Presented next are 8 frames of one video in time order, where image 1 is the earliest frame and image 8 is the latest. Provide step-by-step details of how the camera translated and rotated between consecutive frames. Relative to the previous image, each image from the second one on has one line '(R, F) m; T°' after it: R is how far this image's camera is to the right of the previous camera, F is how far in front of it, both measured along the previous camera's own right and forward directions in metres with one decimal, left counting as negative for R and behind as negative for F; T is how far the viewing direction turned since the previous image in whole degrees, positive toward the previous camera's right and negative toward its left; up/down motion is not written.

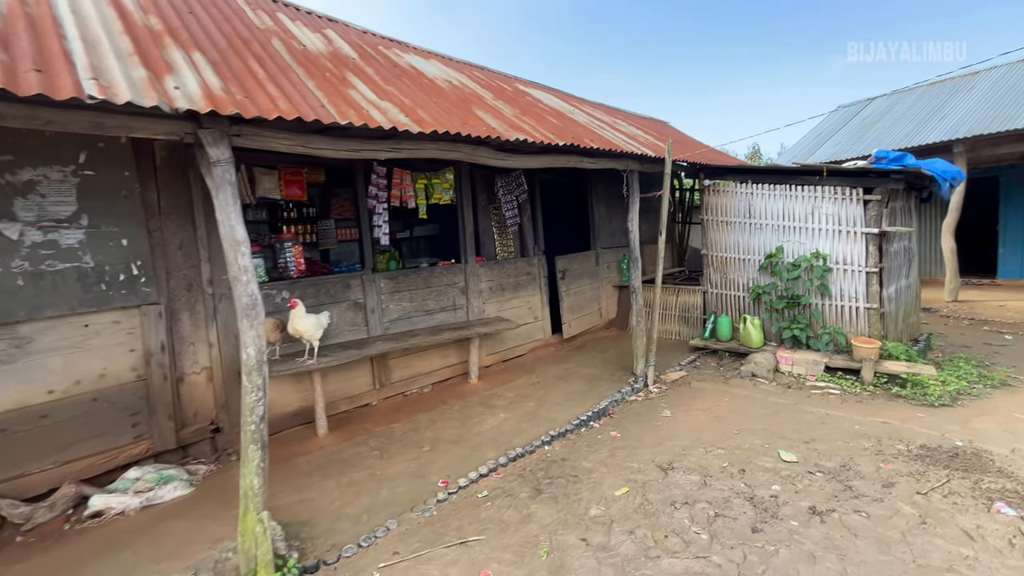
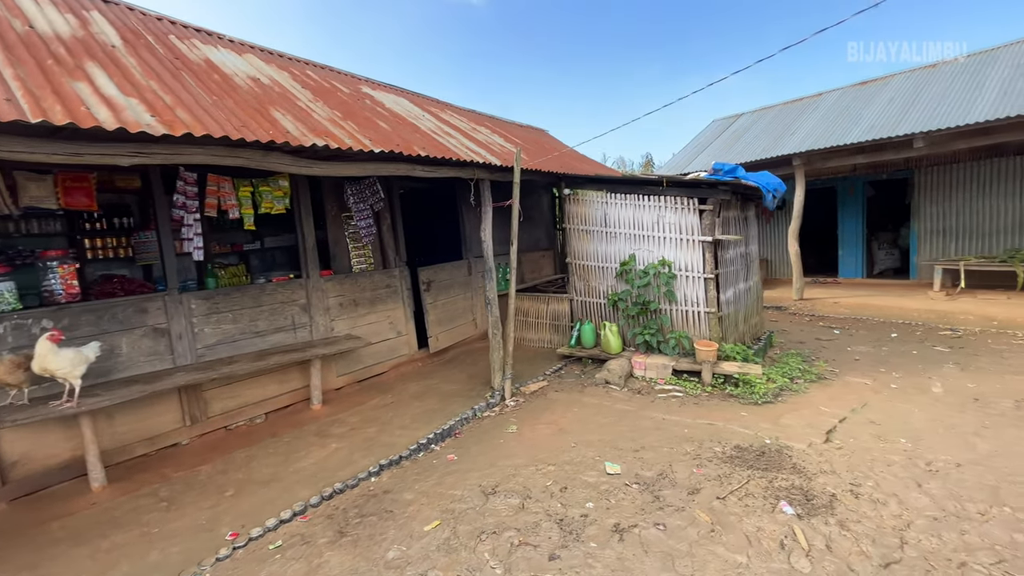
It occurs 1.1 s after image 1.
(+0.8, +0.2) m; +9°
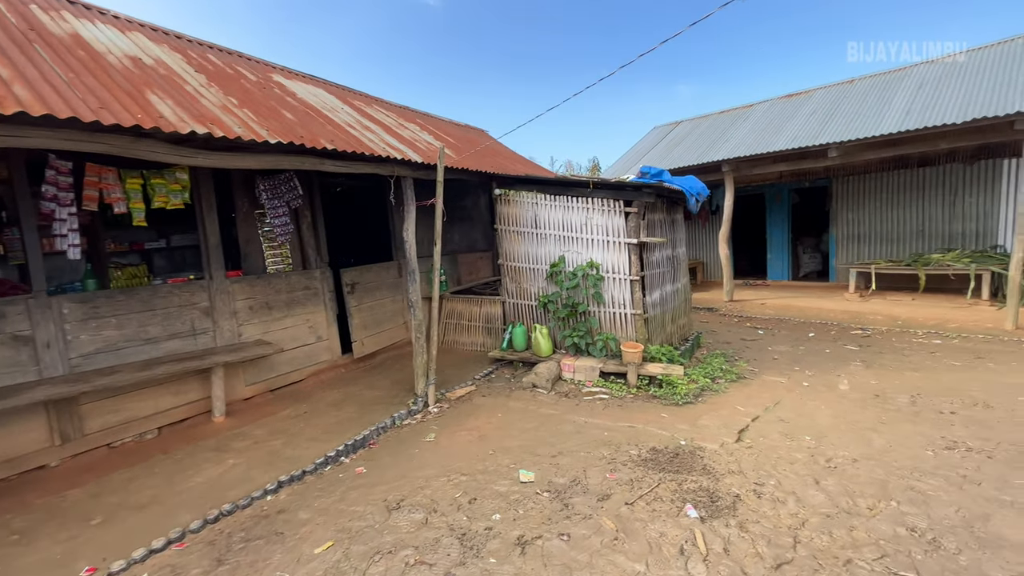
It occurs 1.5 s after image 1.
(+0.3, +0.1) m; +5°
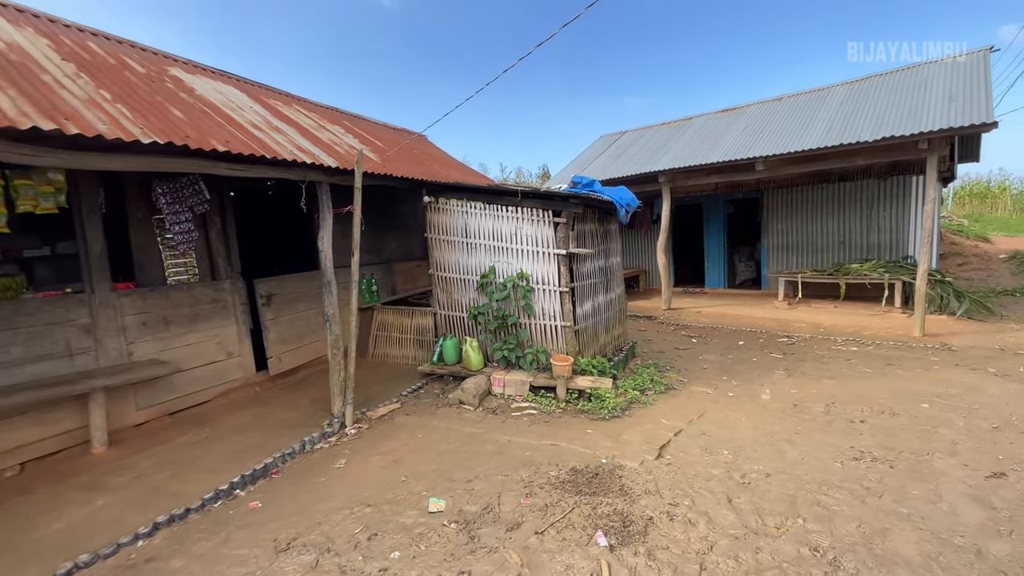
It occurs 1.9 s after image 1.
(+0.3, +0.2) m; +5°
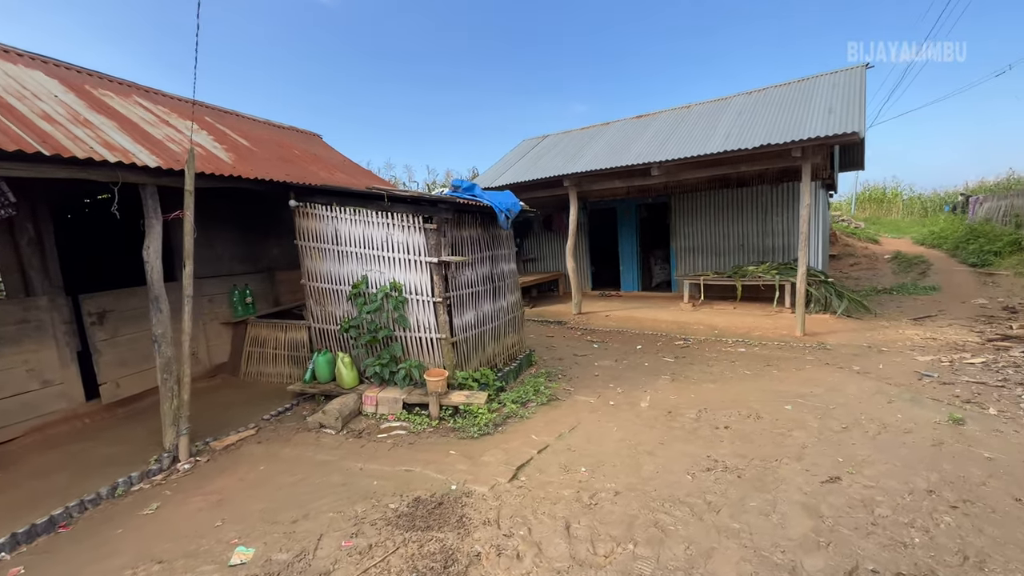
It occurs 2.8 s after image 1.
(+0.8, +0.2) m; +6°
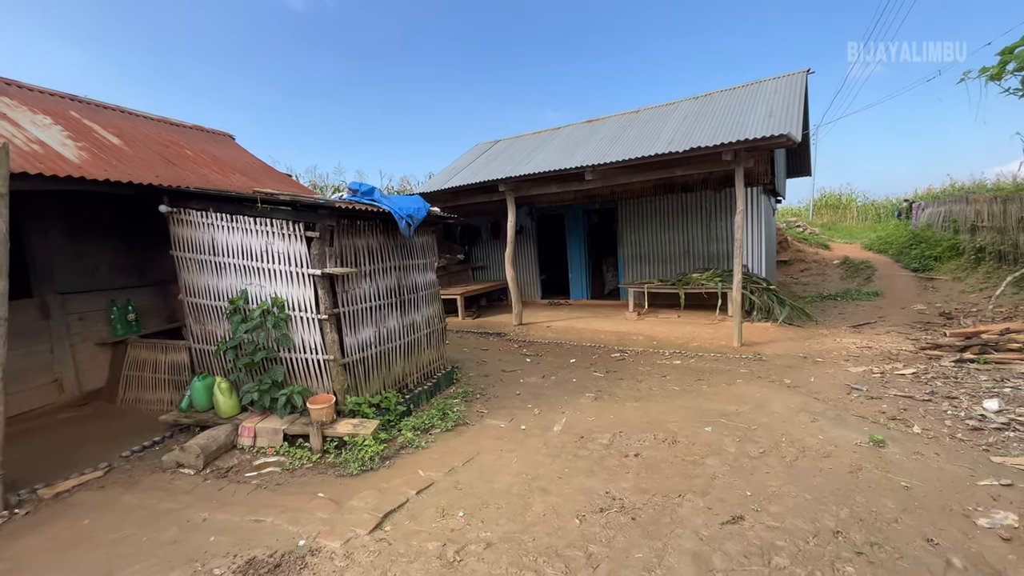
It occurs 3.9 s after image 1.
(+0.7, +0.4) m; +3°
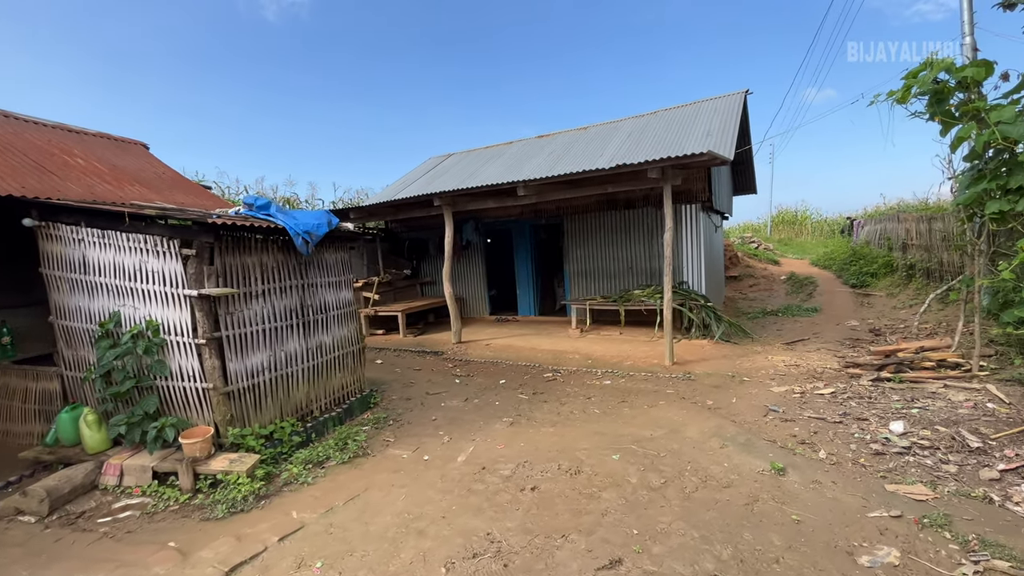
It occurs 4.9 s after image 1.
(+0.7, +0.2) m; +3°
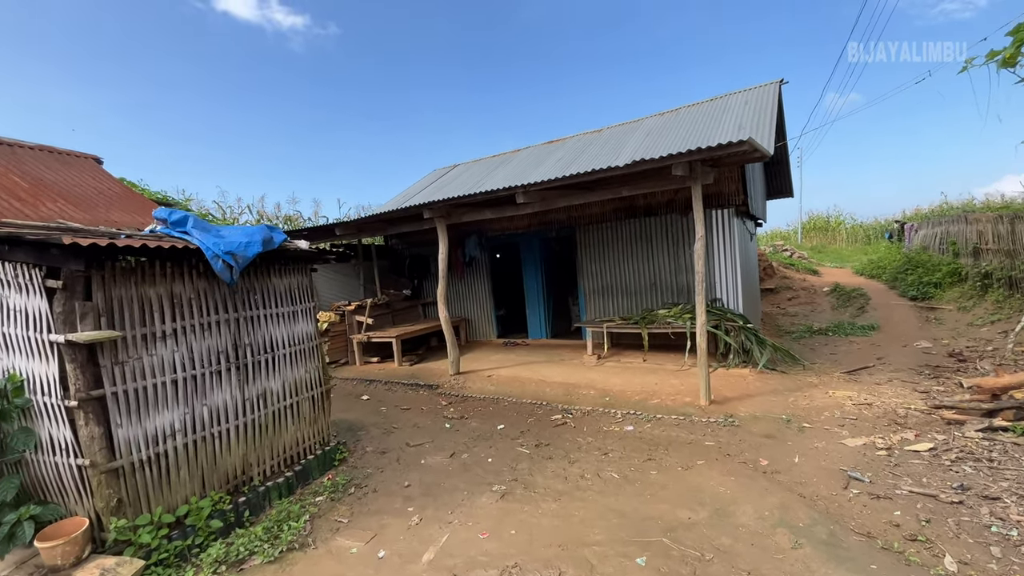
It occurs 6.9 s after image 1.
(+0.3, +1.1) m; -3°
